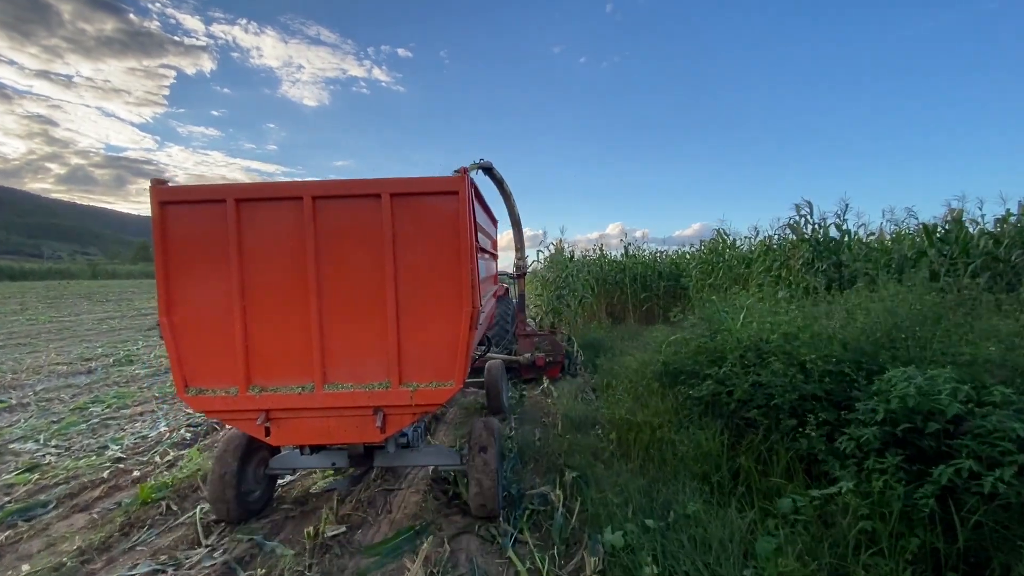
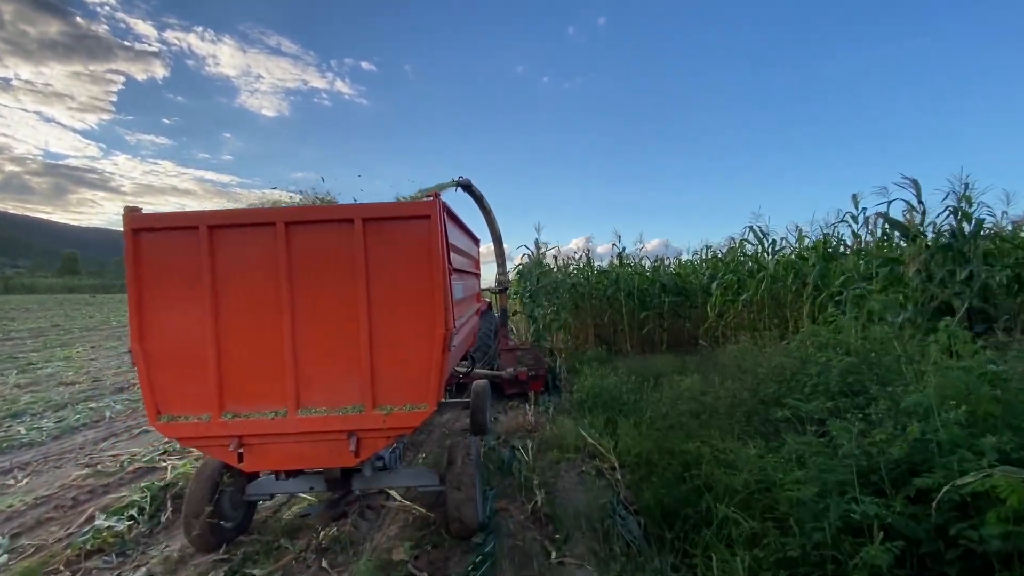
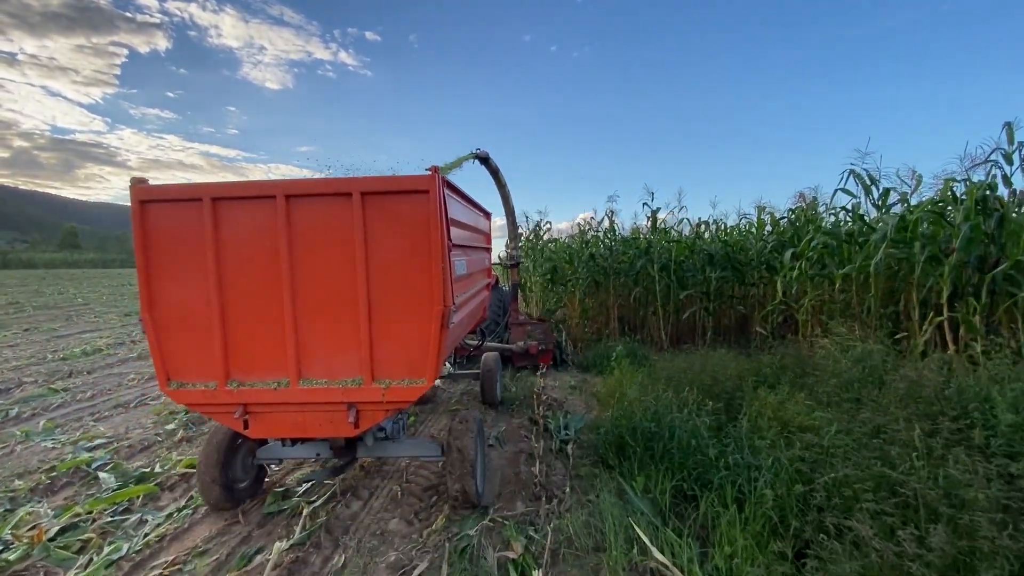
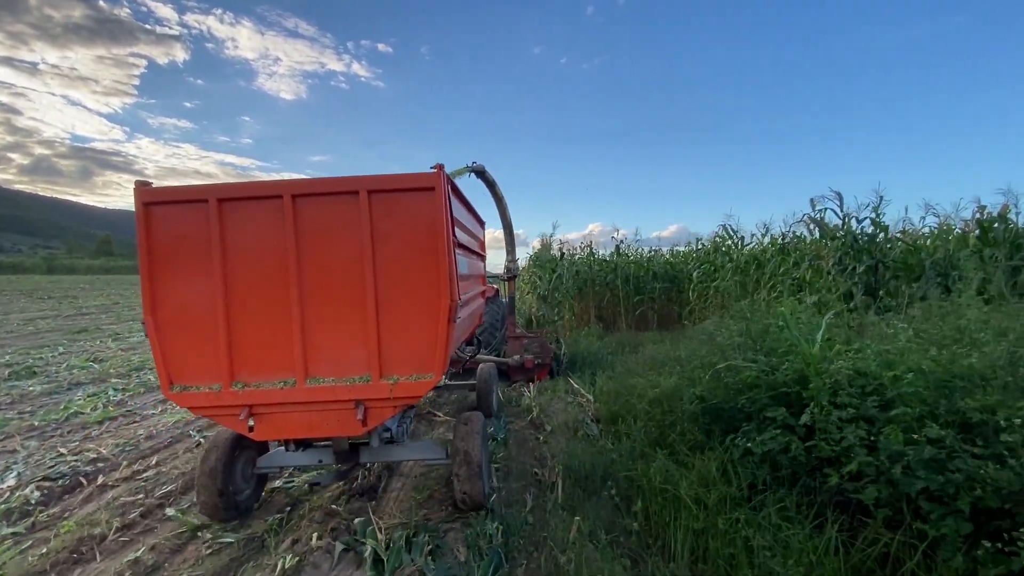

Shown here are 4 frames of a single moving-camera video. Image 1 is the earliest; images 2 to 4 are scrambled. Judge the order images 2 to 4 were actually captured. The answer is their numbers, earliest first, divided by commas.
4, 2, 3
